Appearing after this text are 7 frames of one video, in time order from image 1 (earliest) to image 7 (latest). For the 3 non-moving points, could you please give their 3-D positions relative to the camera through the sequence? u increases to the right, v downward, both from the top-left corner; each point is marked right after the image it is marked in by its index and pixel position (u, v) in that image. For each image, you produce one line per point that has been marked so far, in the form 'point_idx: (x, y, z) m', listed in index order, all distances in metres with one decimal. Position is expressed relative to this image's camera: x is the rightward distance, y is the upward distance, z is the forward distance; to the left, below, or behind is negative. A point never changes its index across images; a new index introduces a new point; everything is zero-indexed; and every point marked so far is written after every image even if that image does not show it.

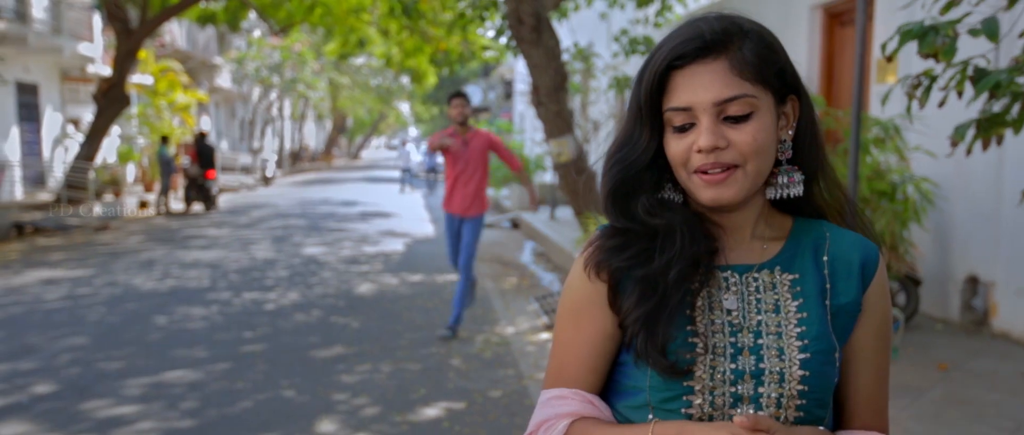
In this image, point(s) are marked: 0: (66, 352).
0: (-3.1, -0.9, +6.2) m
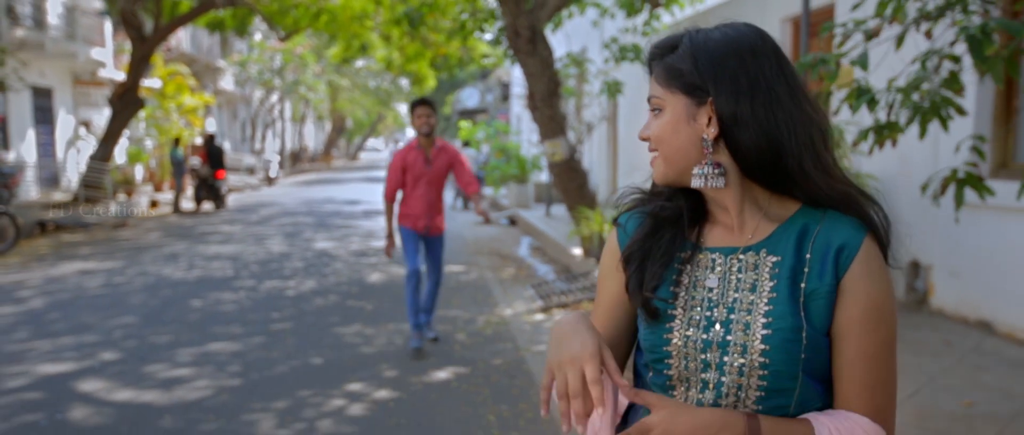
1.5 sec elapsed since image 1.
0: (-3.1, -0.9, +7.0) m
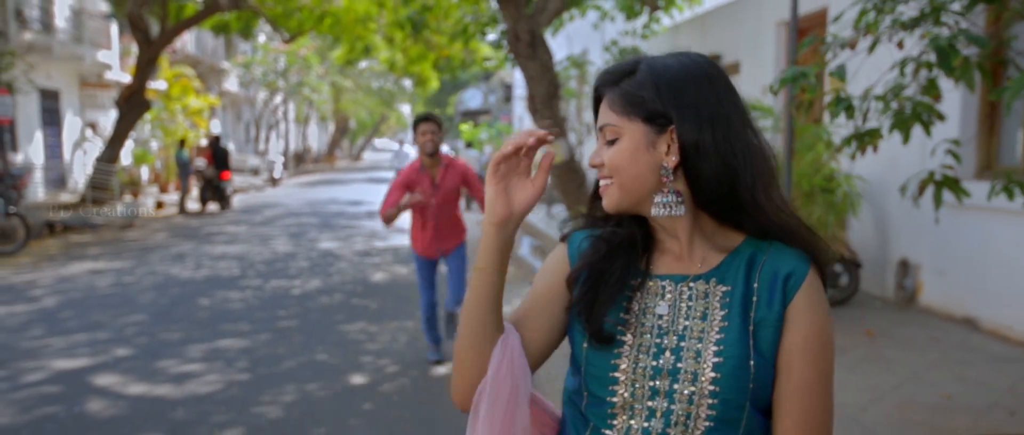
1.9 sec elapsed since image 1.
0: (-3.1, -0.9, +7.3) m
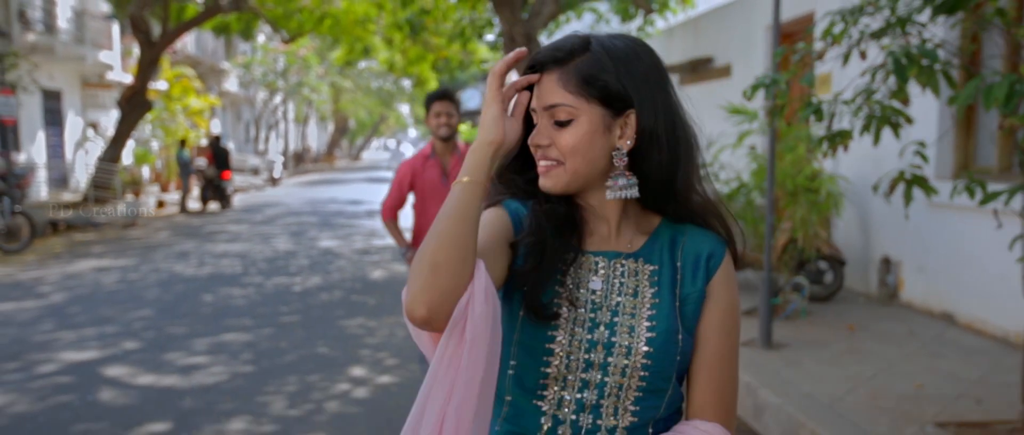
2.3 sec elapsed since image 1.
0: (-3.2, -0.9, +7.5) m
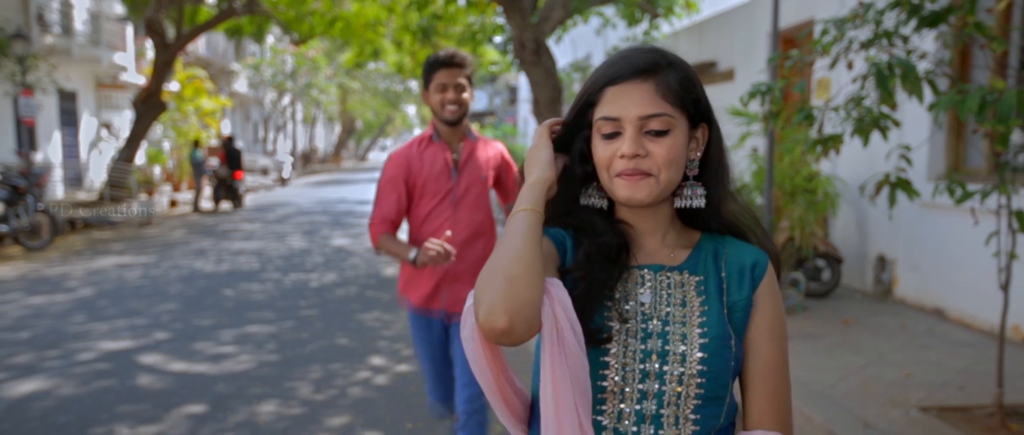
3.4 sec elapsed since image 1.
0: (-3.1, -0.8, +7.8) m
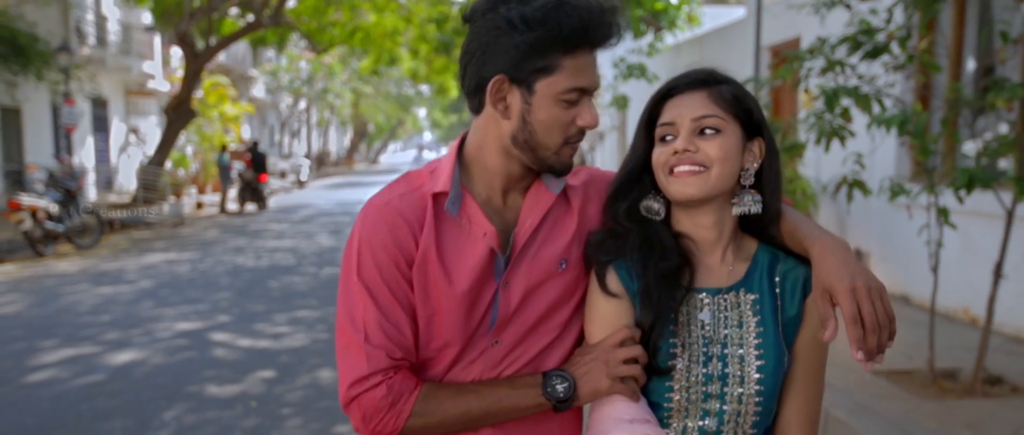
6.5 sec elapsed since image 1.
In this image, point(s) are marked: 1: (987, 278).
0: (-2.9, -0.8, +8.9) m
1: (+3.4, -0.4, +6.3) m
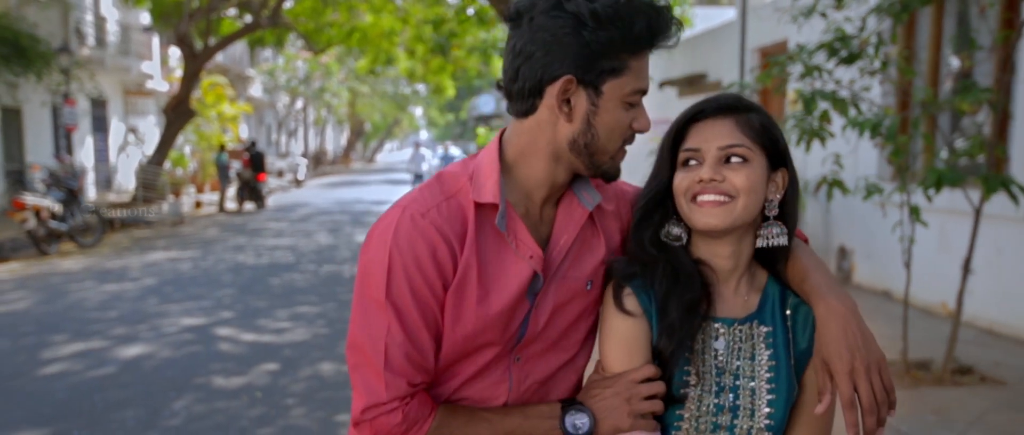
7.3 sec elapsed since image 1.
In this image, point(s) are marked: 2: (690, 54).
0: (-3.0, -0.8, +9.1) m
1: (+3.4, -0.4, +6.6) m
2: (+2.8, +2.6, +14.1) m
